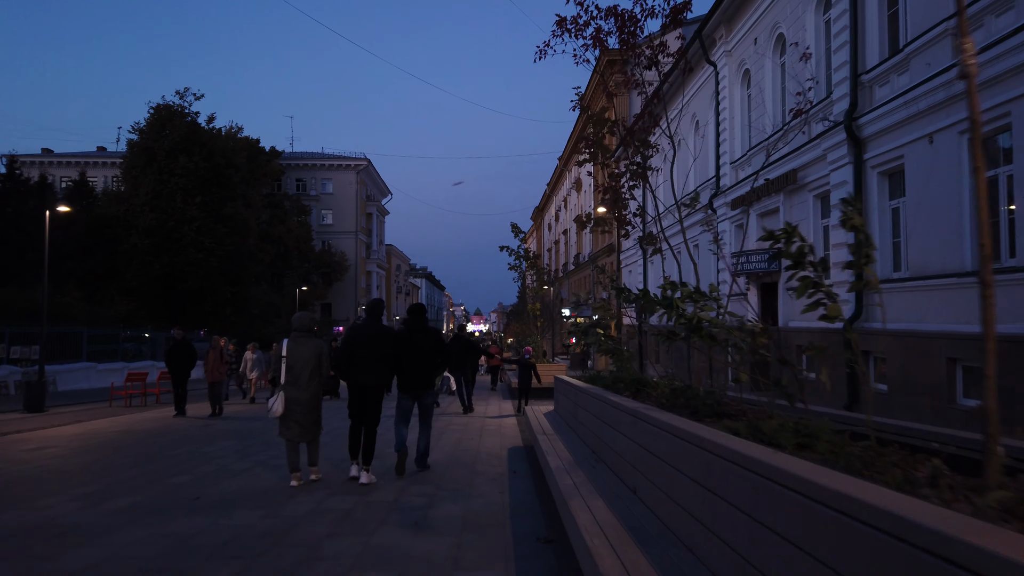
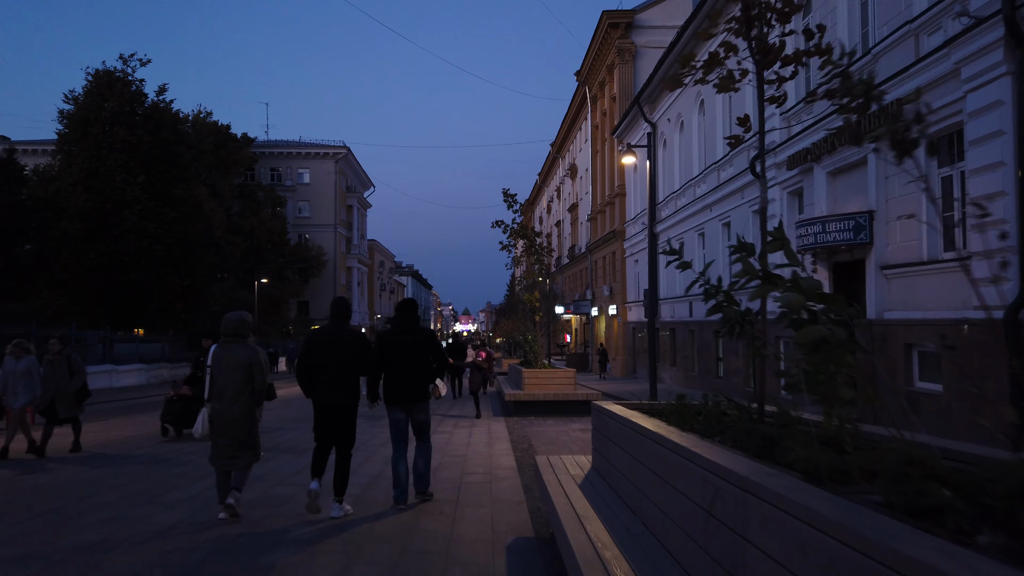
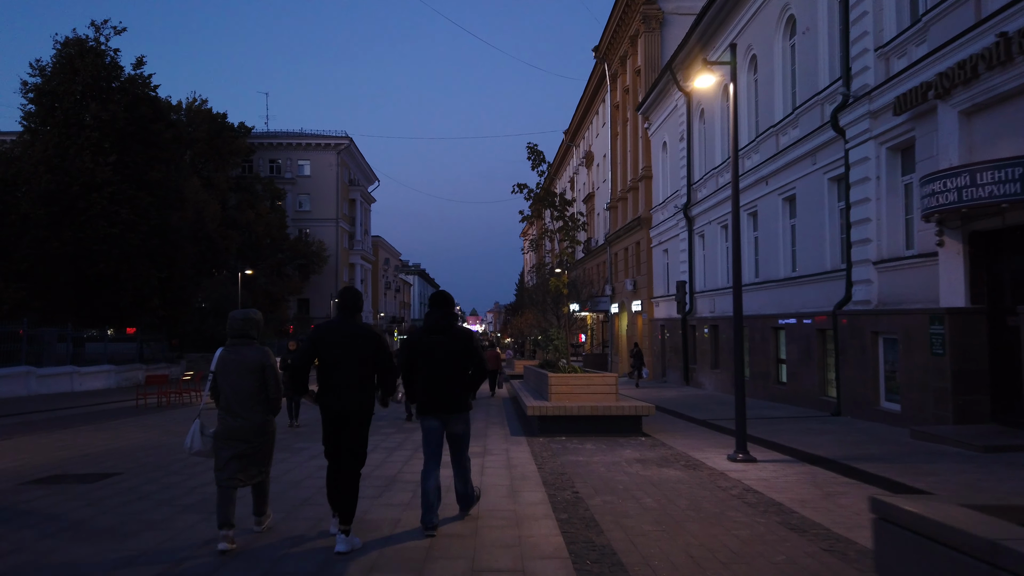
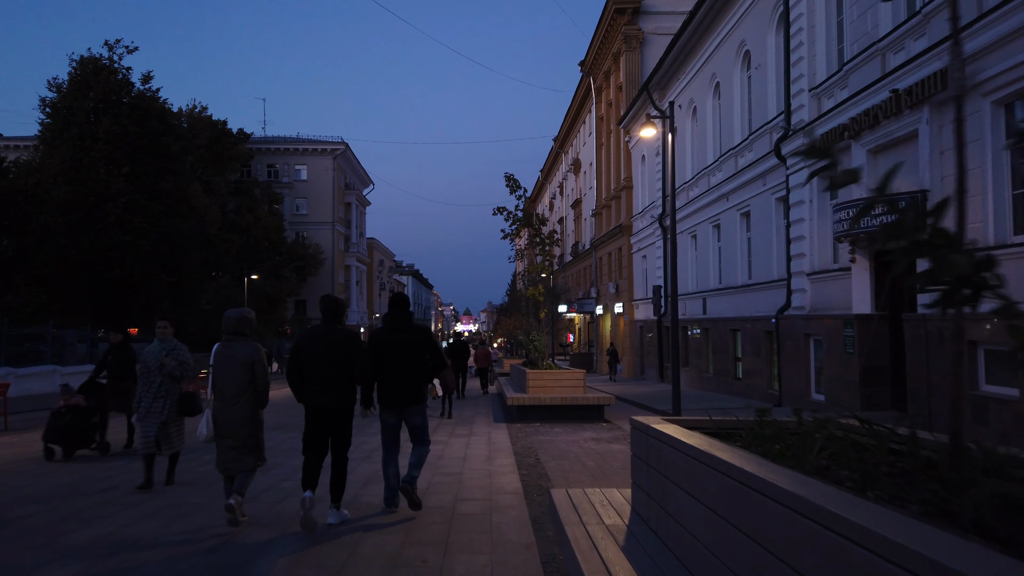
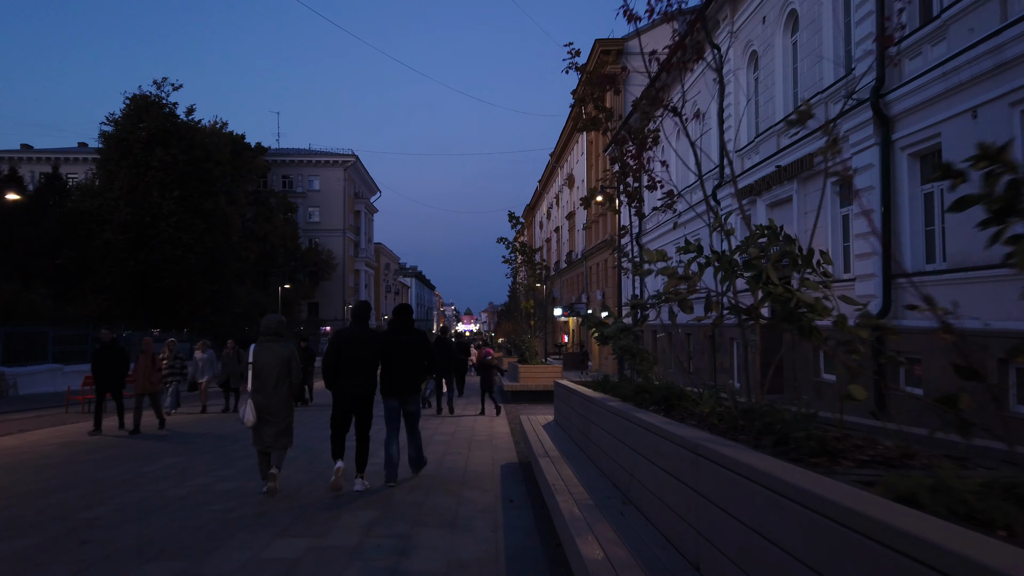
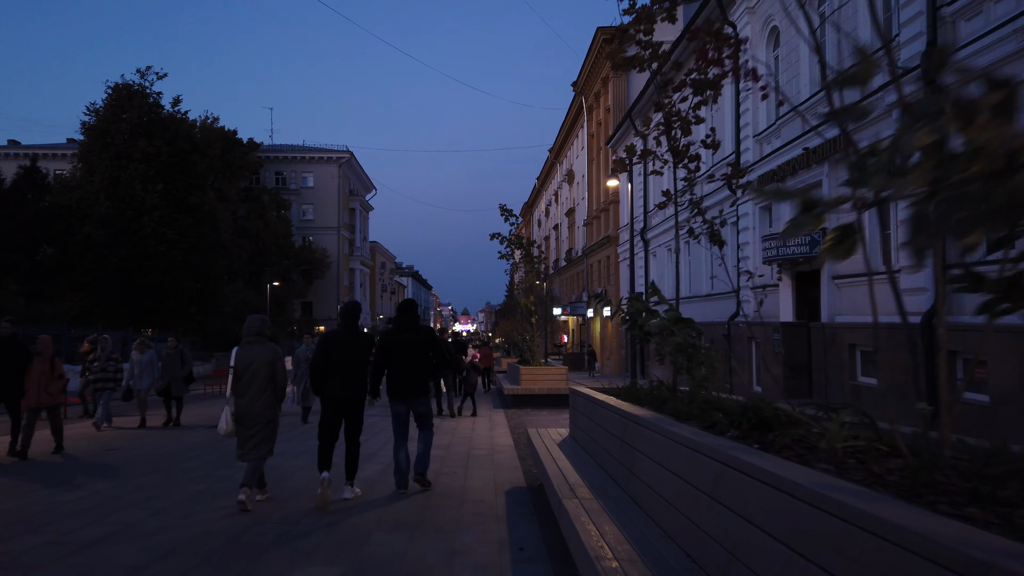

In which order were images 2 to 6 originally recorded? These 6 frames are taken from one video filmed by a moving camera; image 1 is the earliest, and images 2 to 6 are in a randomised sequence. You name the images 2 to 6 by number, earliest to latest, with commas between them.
5, 6, 2, 4, 3
